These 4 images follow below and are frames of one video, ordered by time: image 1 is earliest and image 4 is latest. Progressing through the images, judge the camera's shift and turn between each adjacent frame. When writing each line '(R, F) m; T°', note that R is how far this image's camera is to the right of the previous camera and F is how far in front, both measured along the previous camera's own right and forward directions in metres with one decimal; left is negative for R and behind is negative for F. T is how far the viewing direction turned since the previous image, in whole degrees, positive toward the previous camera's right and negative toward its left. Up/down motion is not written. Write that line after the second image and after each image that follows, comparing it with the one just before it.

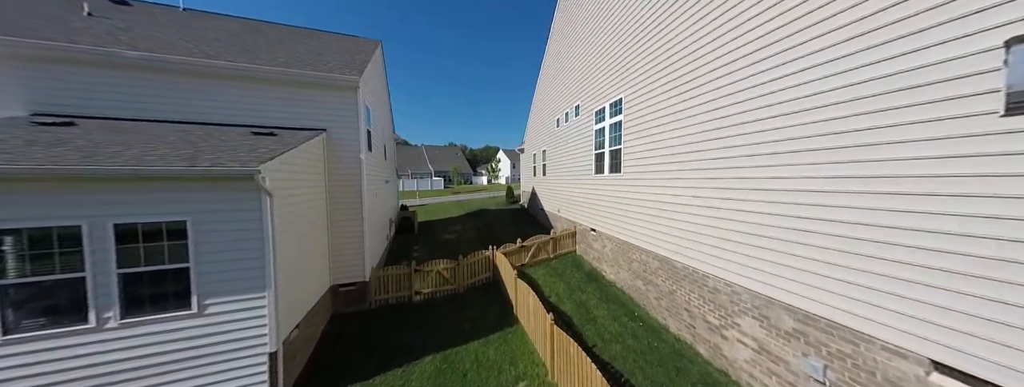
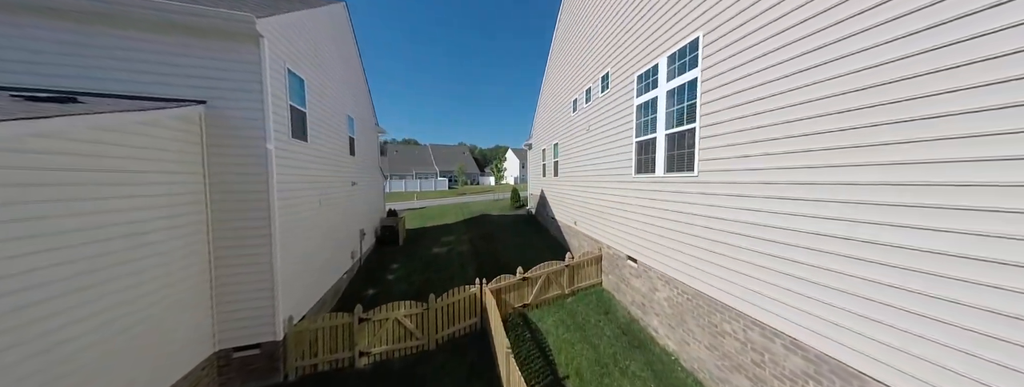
(+0.3, +2.2) m; -3°
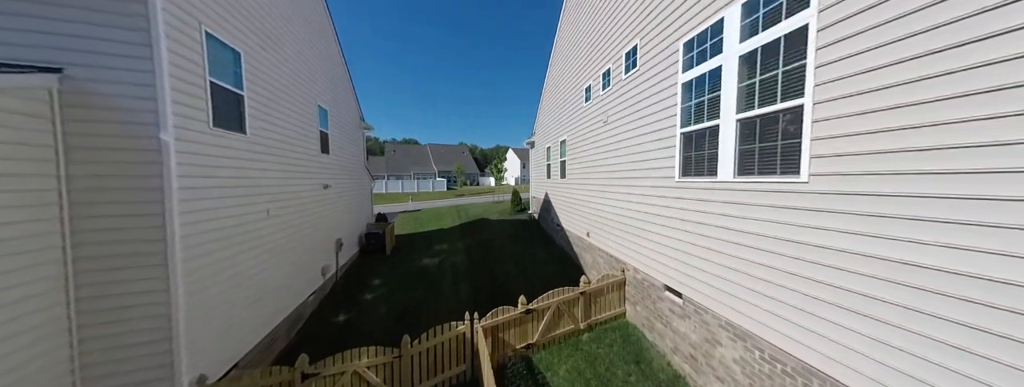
(0.0, +1.1) m; 0°
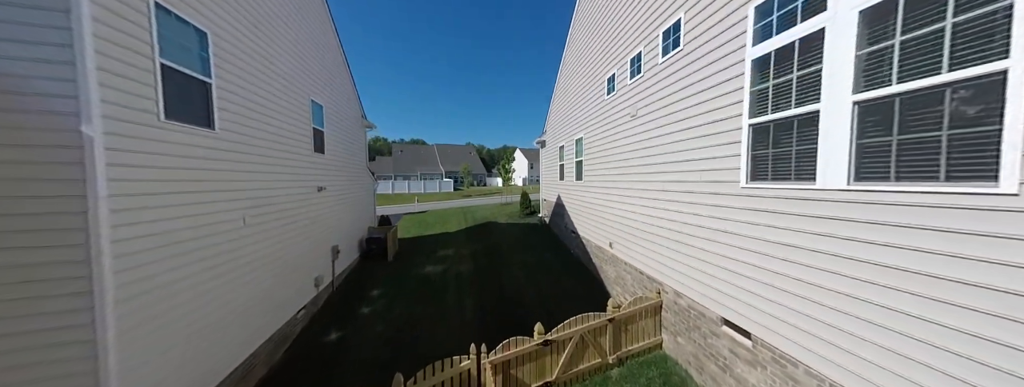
(-0.1, +0.6) m; -2°
